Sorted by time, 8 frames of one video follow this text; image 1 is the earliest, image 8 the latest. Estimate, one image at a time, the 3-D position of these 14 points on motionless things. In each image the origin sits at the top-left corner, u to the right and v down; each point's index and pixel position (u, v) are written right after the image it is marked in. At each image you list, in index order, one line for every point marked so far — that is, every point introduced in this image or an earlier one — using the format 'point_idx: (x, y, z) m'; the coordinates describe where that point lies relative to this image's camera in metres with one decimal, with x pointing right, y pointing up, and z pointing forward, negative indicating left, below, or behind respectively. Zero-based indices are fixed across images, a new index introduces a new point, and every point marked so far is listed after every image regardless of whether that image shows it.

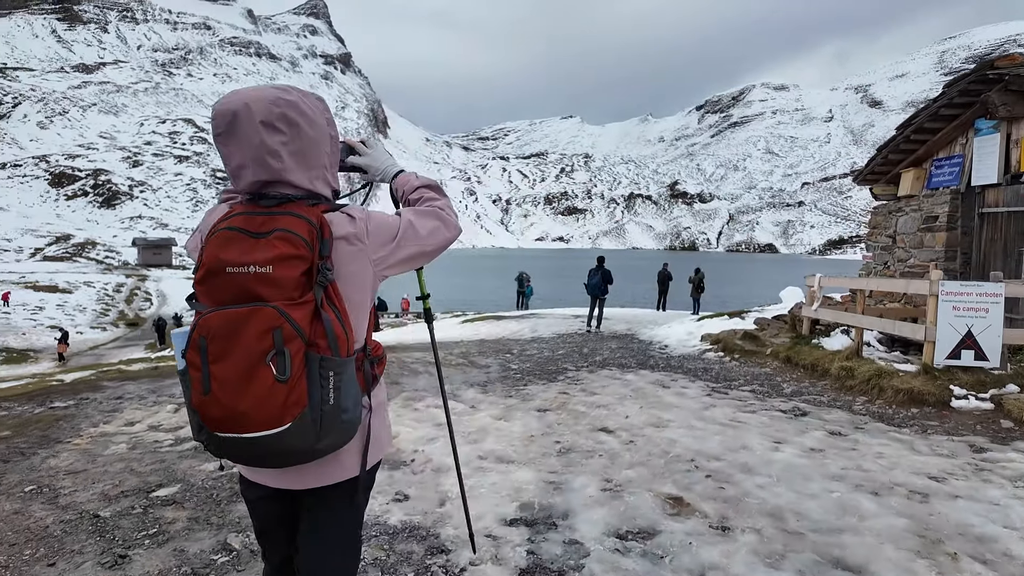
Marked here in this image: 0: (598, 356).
0: (+1.8, -1.4, +11.8) m
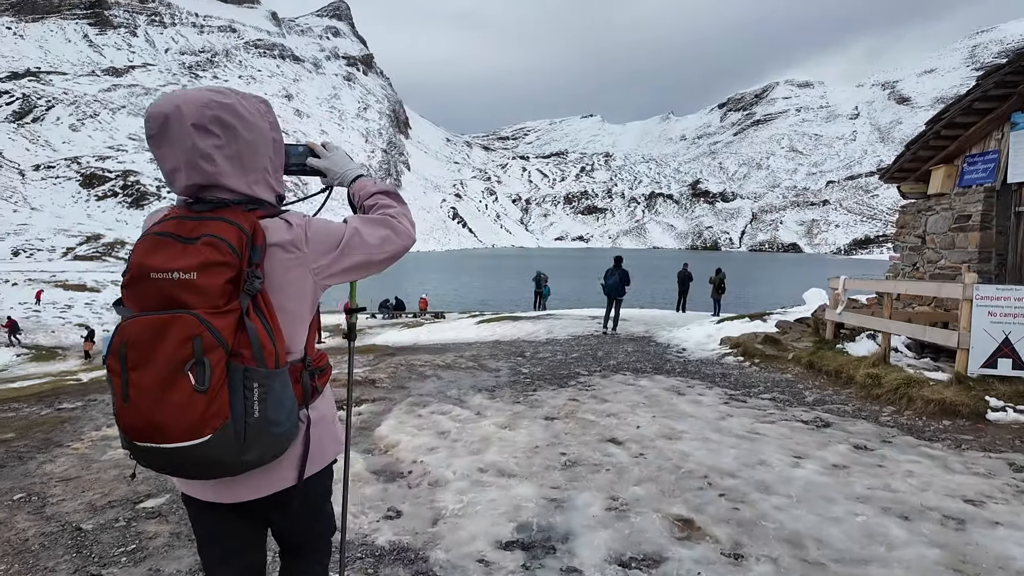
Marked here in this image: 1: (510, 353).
0: (+2.0, -1.4, +11.5) m
1: (0.0, -1.4, +12.8) m
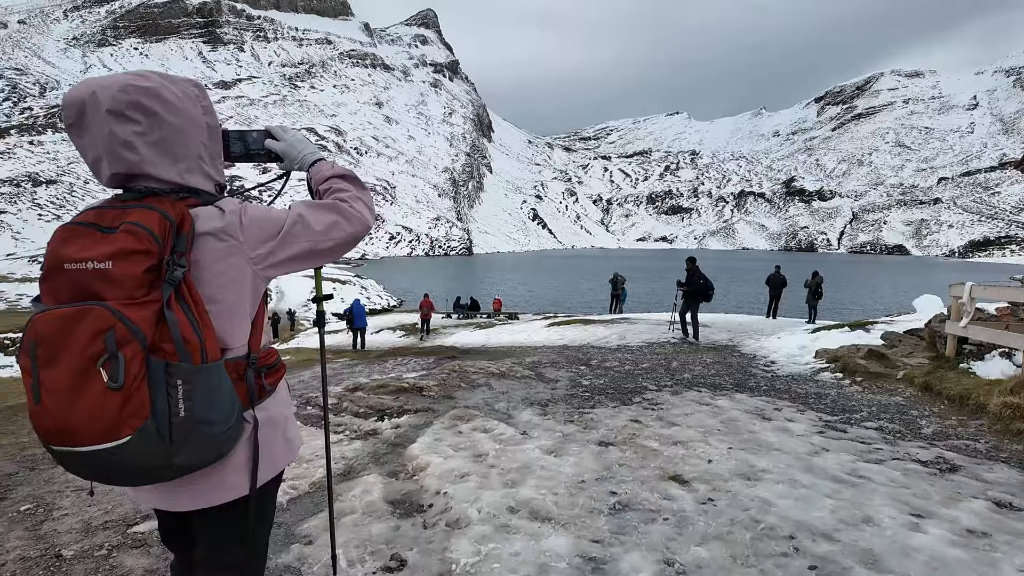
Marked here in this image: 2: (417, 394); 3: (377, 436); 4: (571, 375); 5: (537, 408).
0: (+3.1, -1.5, +10.4) m
1: (+1.3, -1.5, +12.0) m
2: (-1.4, -1.5, +8.2) m
3: (-1.5, -1.6, +6.4) m
4: (+1.0, -1.5, +10.0) m
5: (+0.3, -1.5, +7.4) m
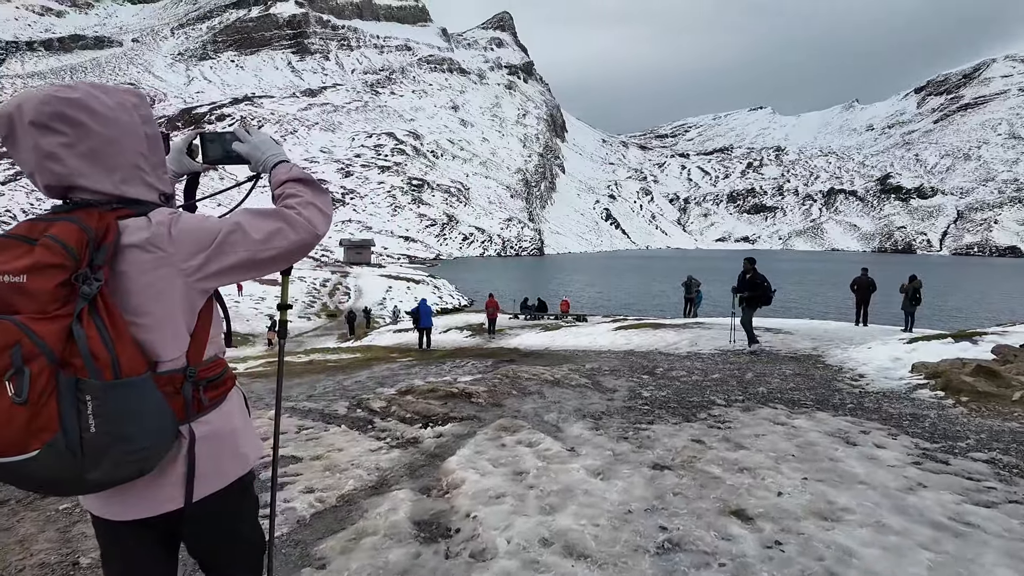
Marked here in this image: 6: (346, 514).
0: (+4.0, -1.6, +9.5) m
1: (+2.4, -1.6, +11.3) m
2: (-0.7, -1.5, +7.9) m
3: (-1.0, -1.6, +6.2) m
4: (+1.9, -1.5, +9.4) m
5: (+0.9, -1.6, +6.9) m
6: (-1.2, -1.7, +4.4) m
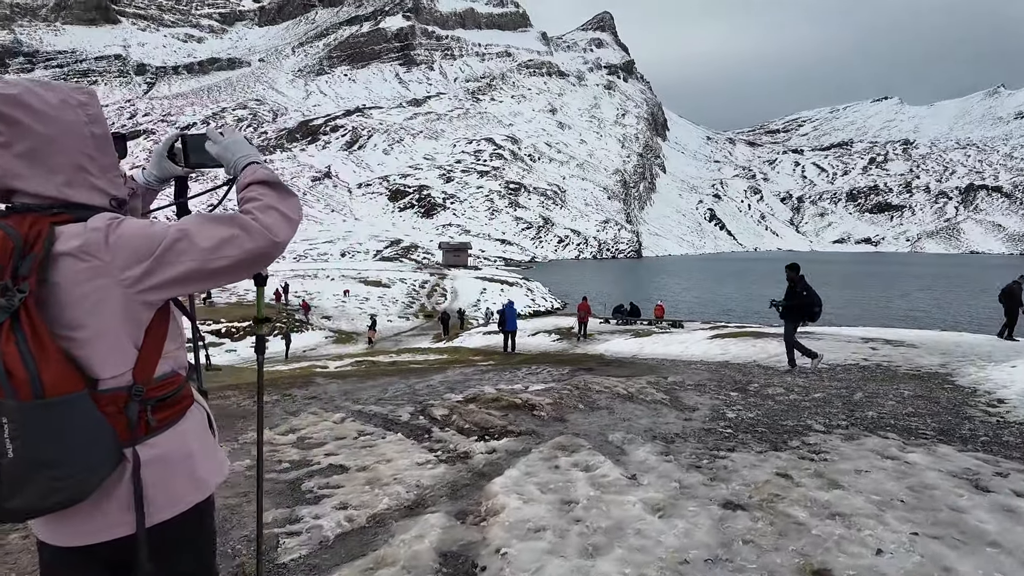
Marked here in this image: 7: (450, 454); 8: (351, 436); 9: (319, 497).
0: (+5.1, -1.7, +8.3) m
1: (+3.8, -1.7, +10.3) m
2: (+0.2, -1.6, +7.5) m
3: (-0.4, -1.7, +5.8) m
4: (+3.0, -1.6, +8.5) m
5: (+1.6, -1.7, +6.2) m
6: (-1.0, -1.7, +4.1) m
7: (-0.6, -1.7, +6.1) m
8: (-1.9, -1.8, +7.1) m
9: (-1.6, -1.7, +4.8) m
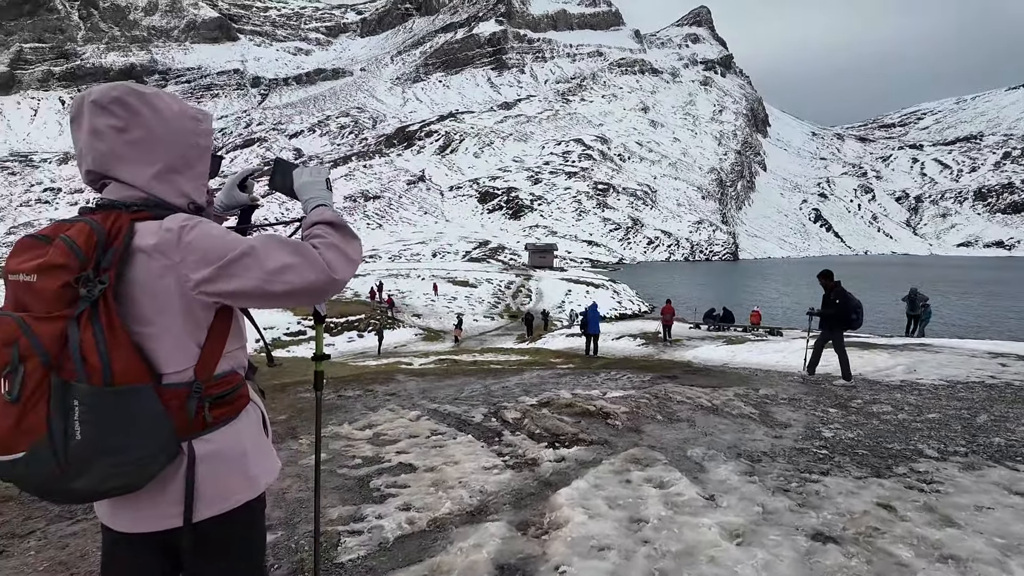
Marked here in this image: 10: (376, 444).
0: (+6.0, -1.9, +7.3) m
1: (+5.1, -1.8, +9.5) m
2: (+1.1, -1.6, +7.2) m
3: (+0.2, -1.7, +5.7) m
4: (+4.0, -1.7, +7.8) m
5: (+2.3, -1.7, +5.8) m
6: (-0.6, -1.7, +4.0) m
7: (+0.1, -1.7, +5.9) m
8: (-1.1, -1.8, +7.1) m
9: (-1.1, -1.7, +4.9) m
10: (-1.6, -1.8, +6.7) m
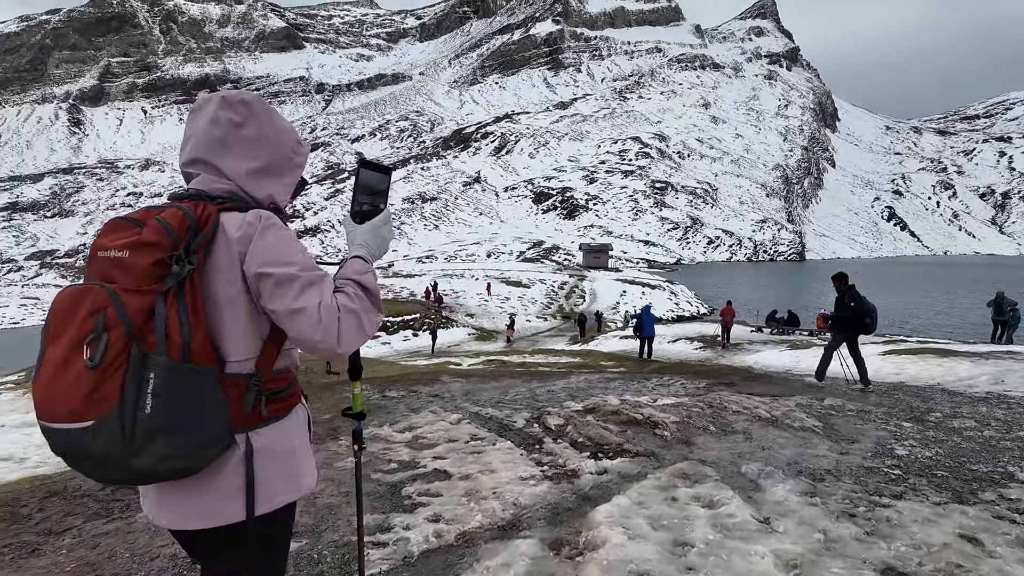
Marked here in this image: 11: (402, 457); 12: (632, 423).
0: (+6.5, -1.9, +6.4) m
1: (+5.7, -1.8, +8.7) m
2: (+1.6, -1.7, +6.8) m
3: (+0.6, -1.7, +5.4) m
4: (+4.5, -1.8, +7.2) m
5: (+2.6, -1.8, +5.3) m
6: (-0.4, -1.8, +3.8) m
7: (+0.4, -1.7, +5.6) m
8: (-0.6, -1.8, +6.9) m
9: (-0.8, -1.7, +4.7) m
10: (-1.1, -1.8, +6.6) m
11: (-1.1, -1.8, +6.1) m
12: (+1.5, -1.6, +7.3) m
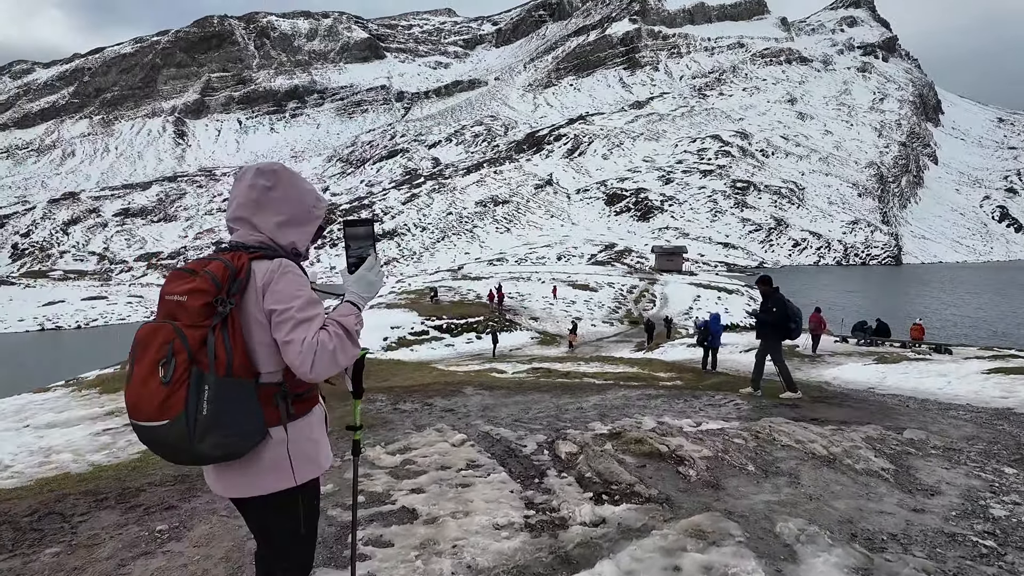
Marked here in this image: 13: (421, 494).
0: (+6.4, -2.0, +4.8) m
1: (+5.9, -2.0, +7.1) m
2: (+1.5, -1.8, +5.8) m
3: (+0.4, -1.8, +4.4) m
4: (+4.5, -1.9, +5.7) m
5: (+2.4, -1.8, +4.1) m
6: (-0.8, -1.8, +3.0) m
7: (+0.3, -1.8, +4.7) m
8: (-0.6, -1.9, +6.1) m
9: (-1.0, -1.8, +3.9) m
10: (-1.1, -1.9, +5.8) m
11: (-1.2, -1.8, +5.4) m
12: (+1.5, -1.7, +6.2) m
13: (-0.8, -1.8, +5.3) m
